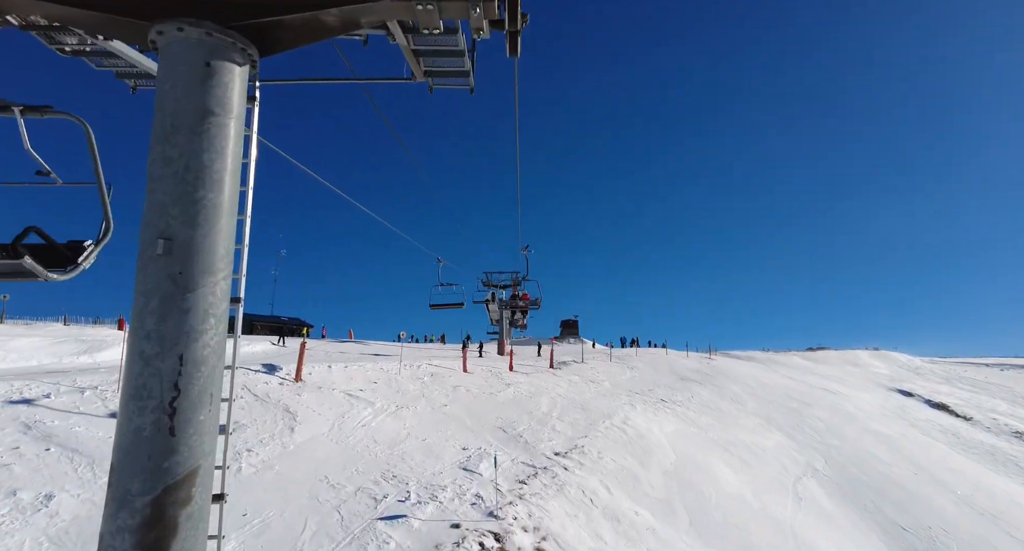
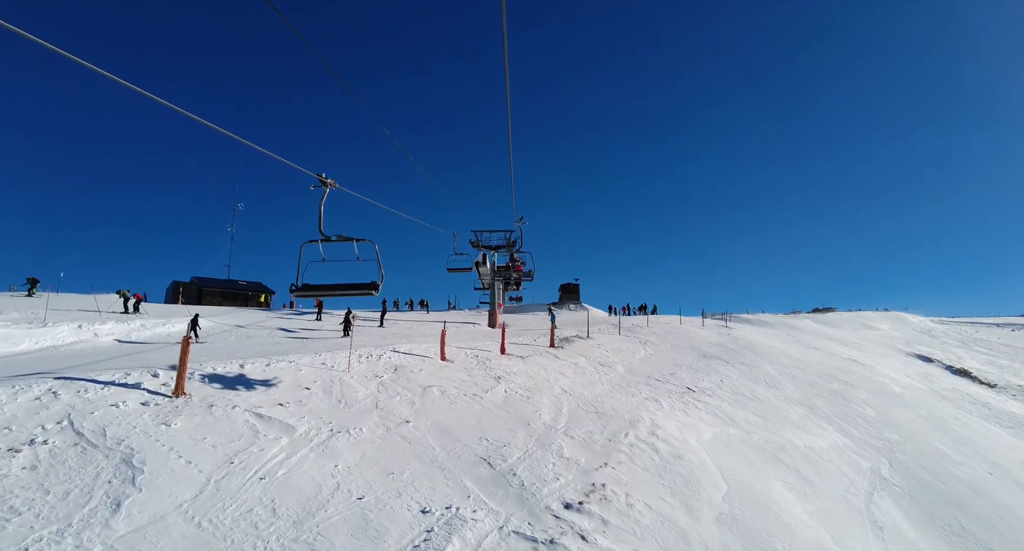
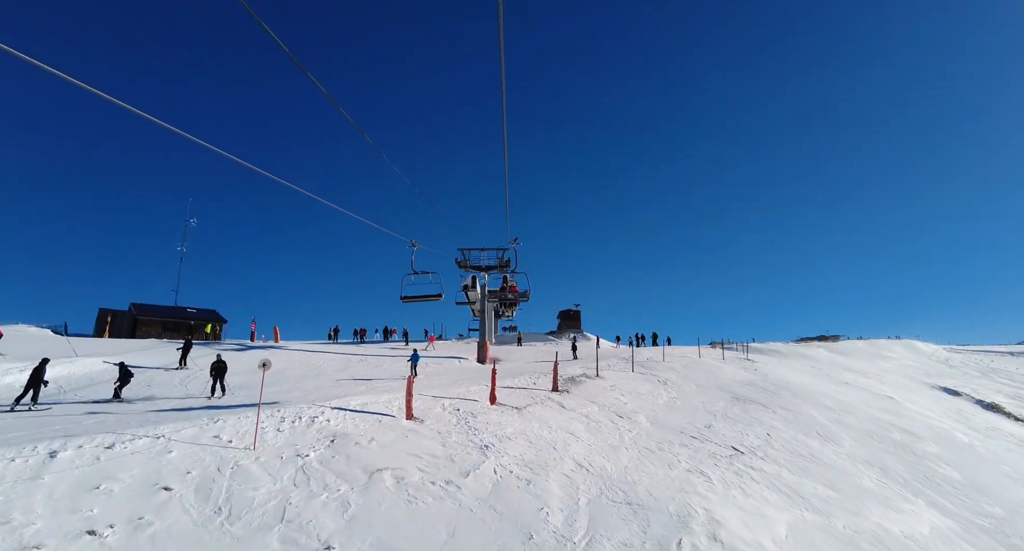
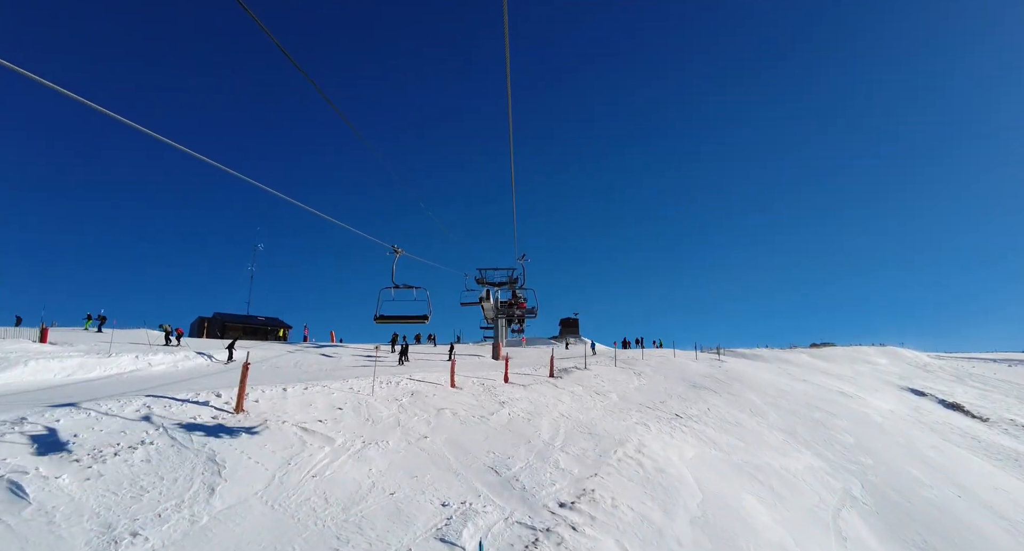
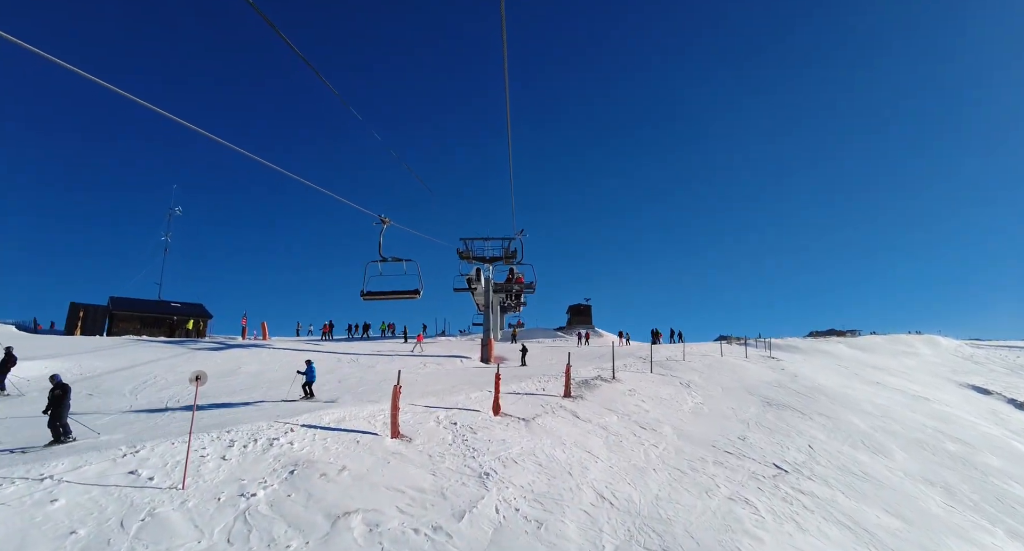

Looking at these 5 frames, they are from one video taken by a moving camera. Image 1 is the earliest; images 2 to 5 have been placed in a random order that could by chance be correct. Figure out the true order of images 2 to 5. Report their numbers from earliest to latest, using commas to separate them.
4, 2, 3, 5
